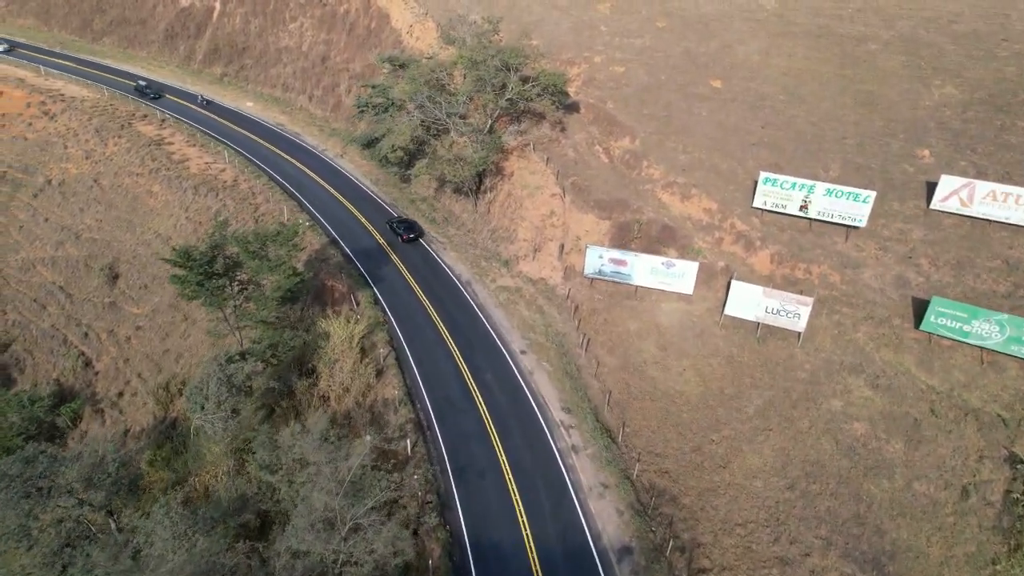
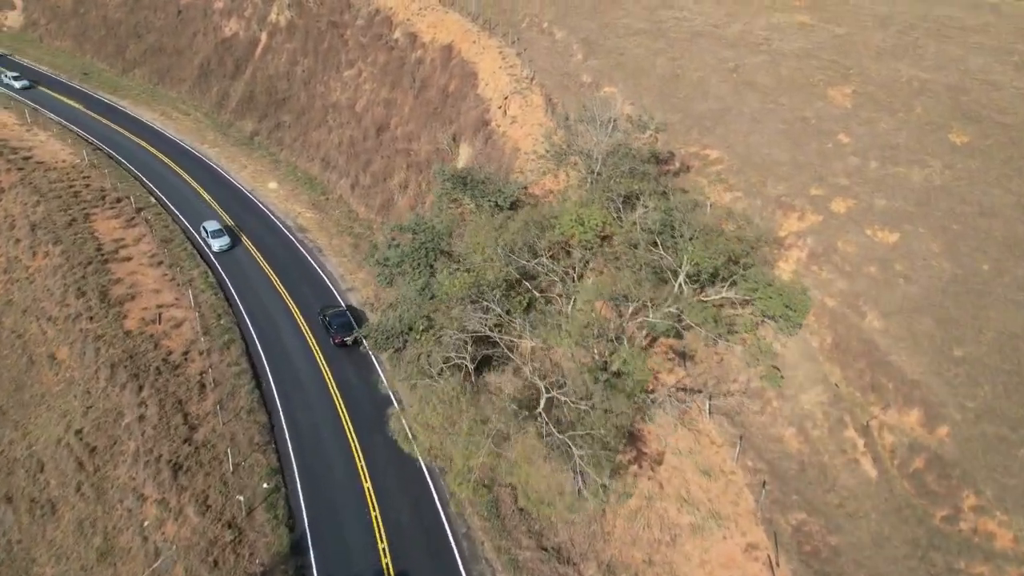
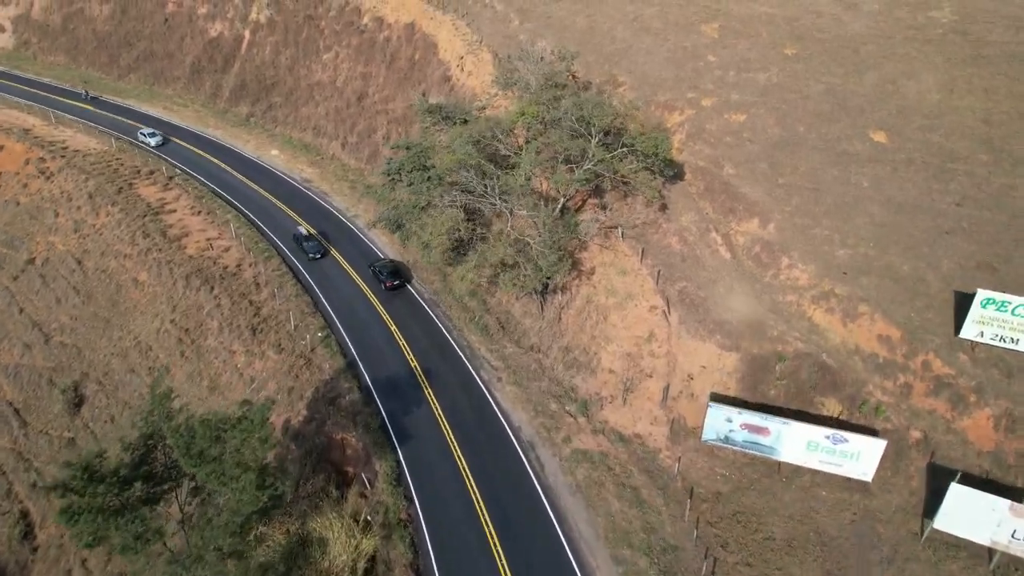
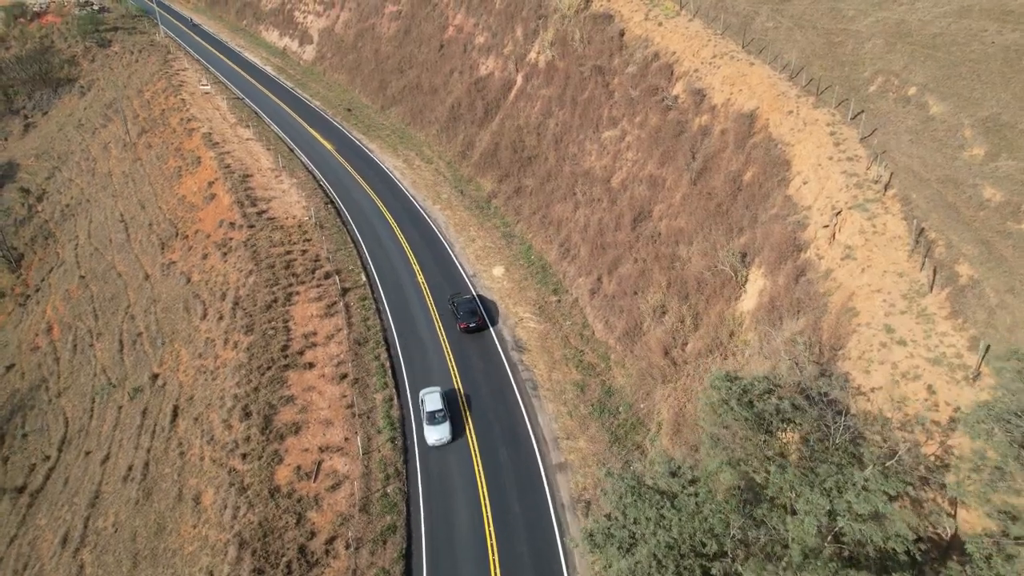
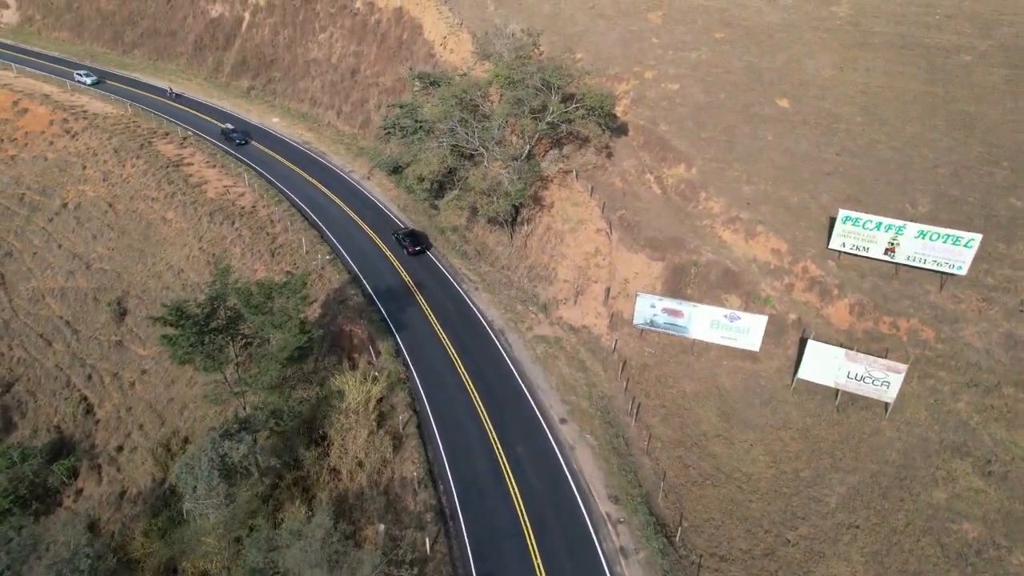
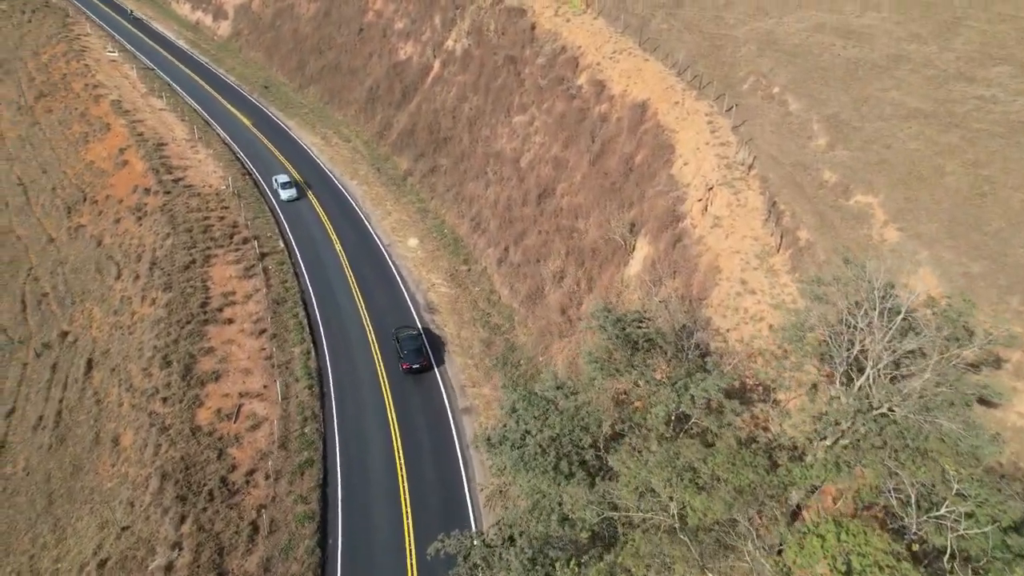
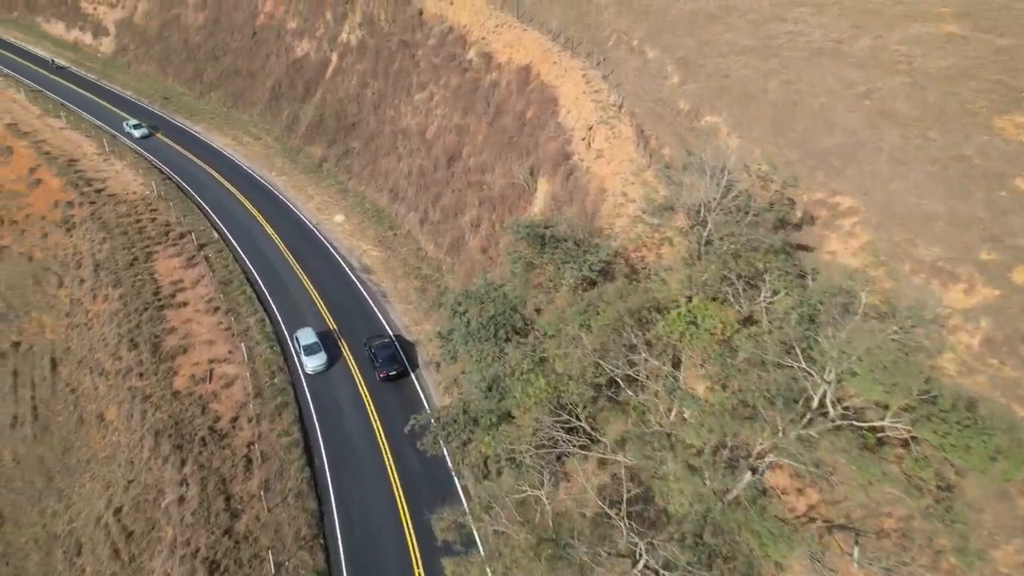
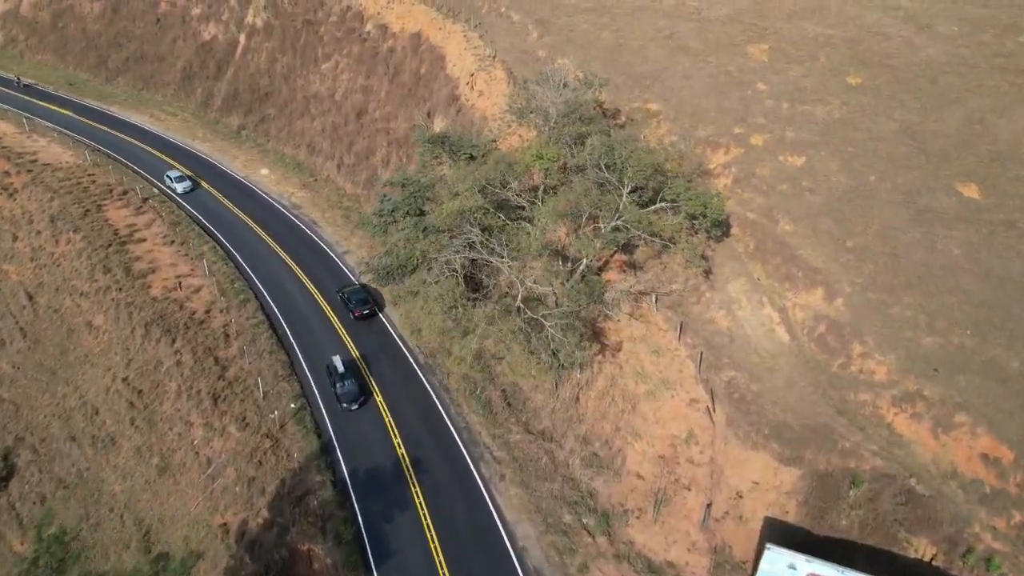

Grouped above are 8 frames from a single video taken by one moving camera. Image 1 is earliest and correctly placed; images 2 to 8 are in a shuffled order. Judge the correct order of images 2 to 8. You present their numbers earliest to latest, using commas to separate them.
5, 3, 8, 2, 7, 6, 4
